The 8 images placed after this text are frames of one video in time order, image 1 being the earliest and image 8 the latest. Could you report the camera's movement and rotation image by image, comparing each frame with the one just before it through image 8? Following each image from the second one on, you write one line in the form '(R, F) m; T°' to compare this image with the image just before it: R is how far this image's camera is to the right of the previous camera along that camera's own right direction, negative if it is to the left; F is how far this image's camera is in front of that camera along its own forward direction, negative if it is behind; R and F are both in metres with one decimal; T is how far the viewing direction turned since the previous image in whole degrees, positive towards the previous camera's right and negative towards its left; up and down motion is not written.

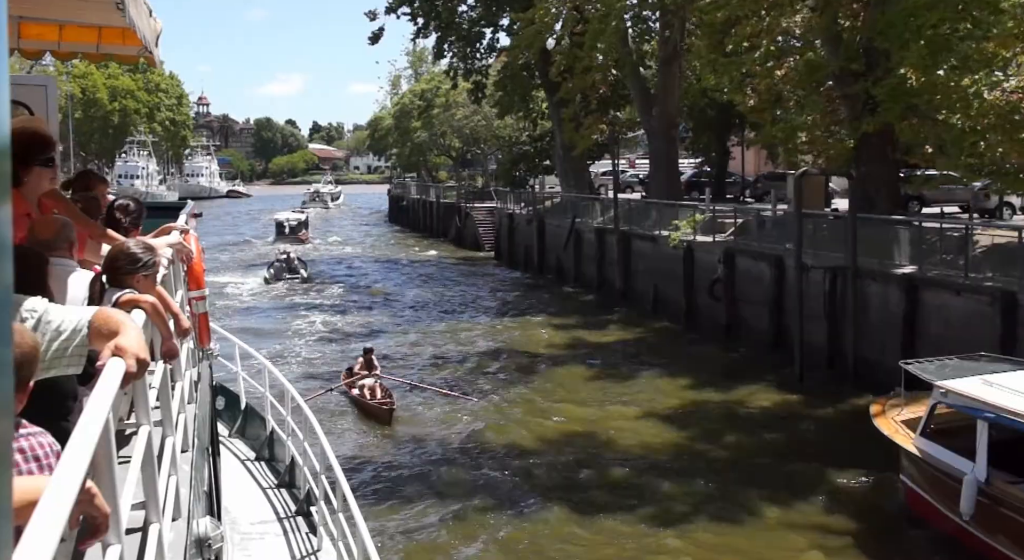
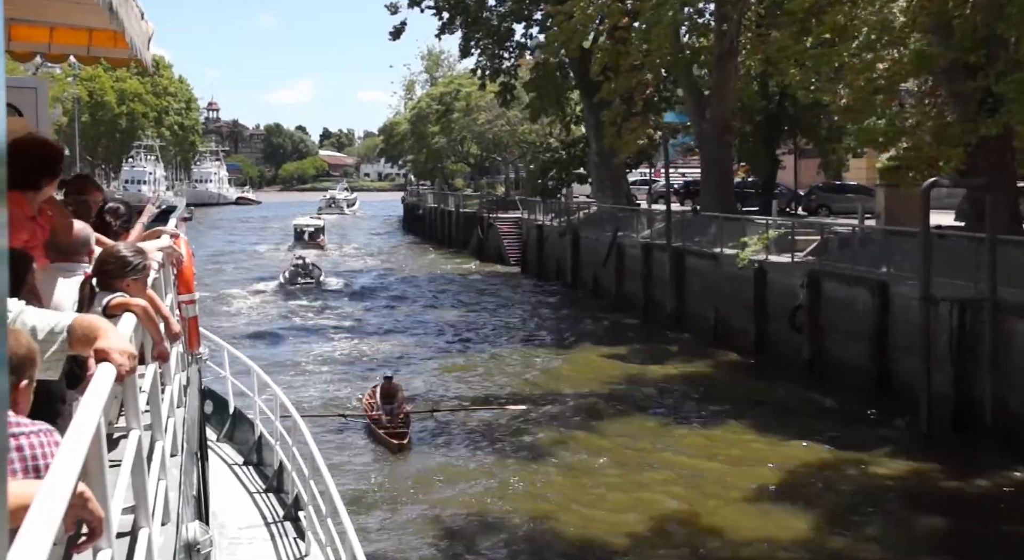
(+0.8, +0.2) m; -3°
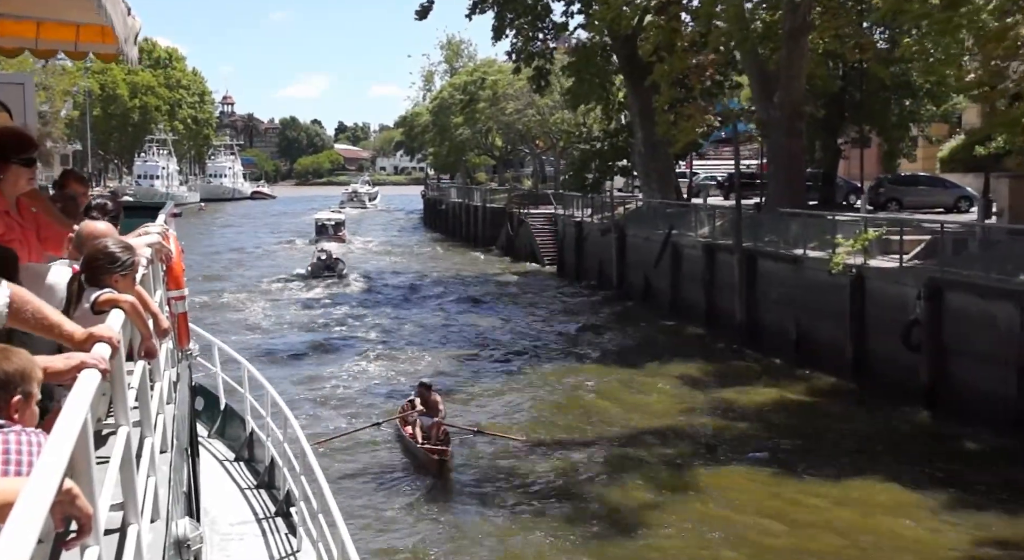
(+1.0, +0.4) m; -5°
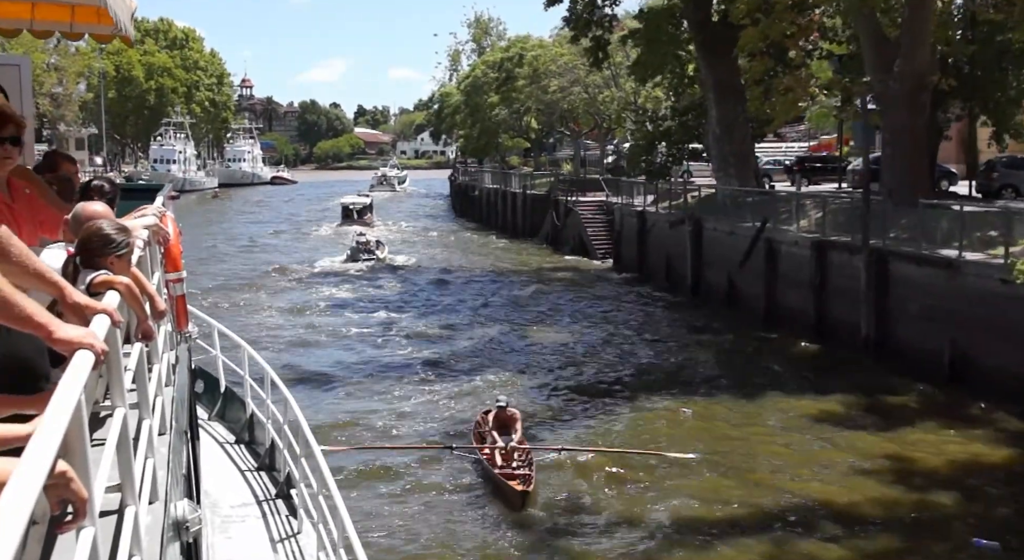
(+0.6, +0.6) m; -4°
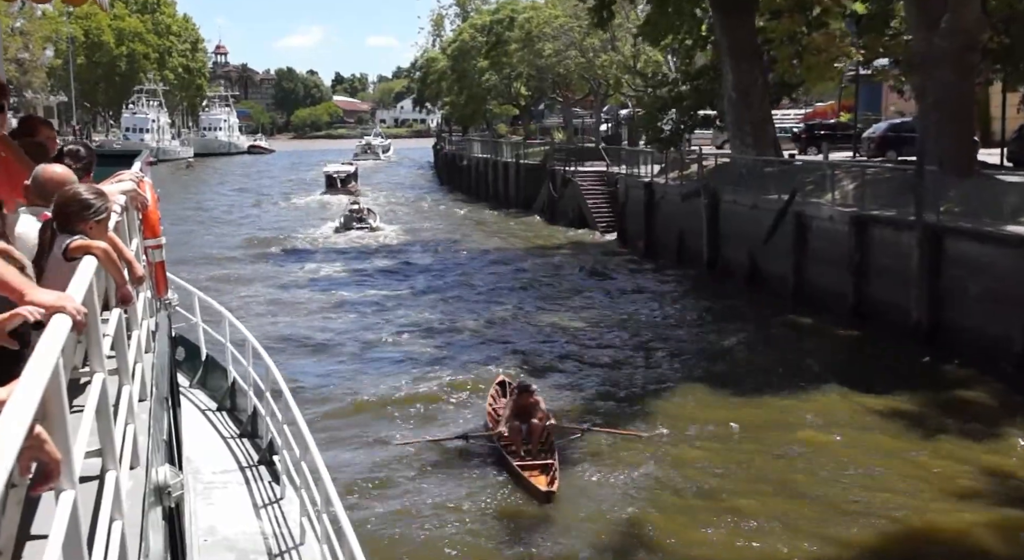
(-0.1, +0.2) m; +1°
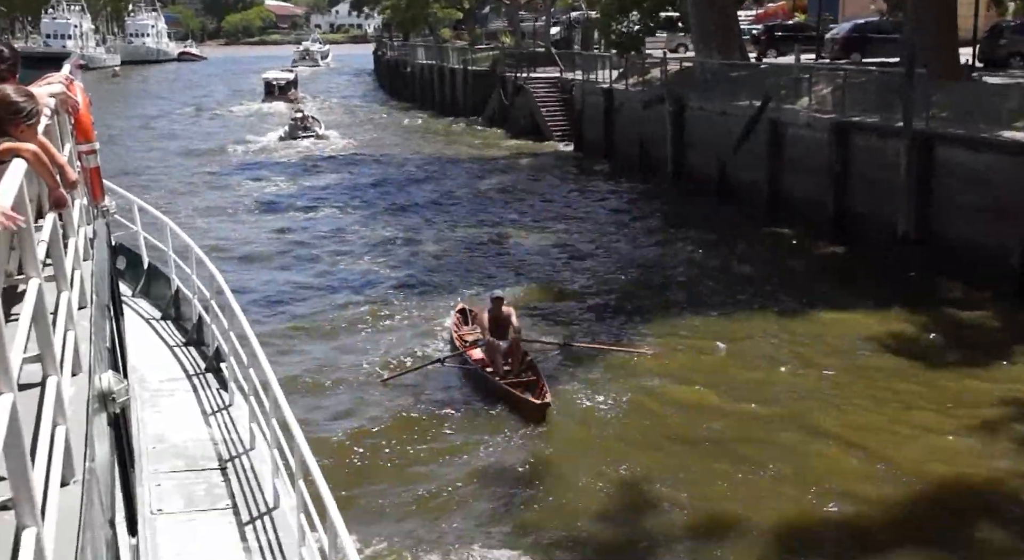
(-0.1, 0.0) m; +4°
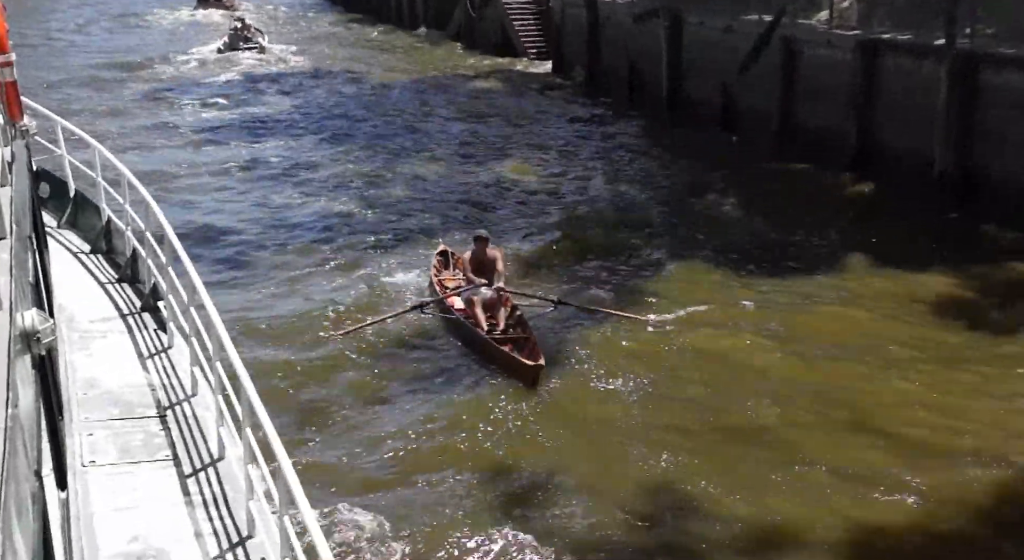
(-0.1, +0.5) m; +3°
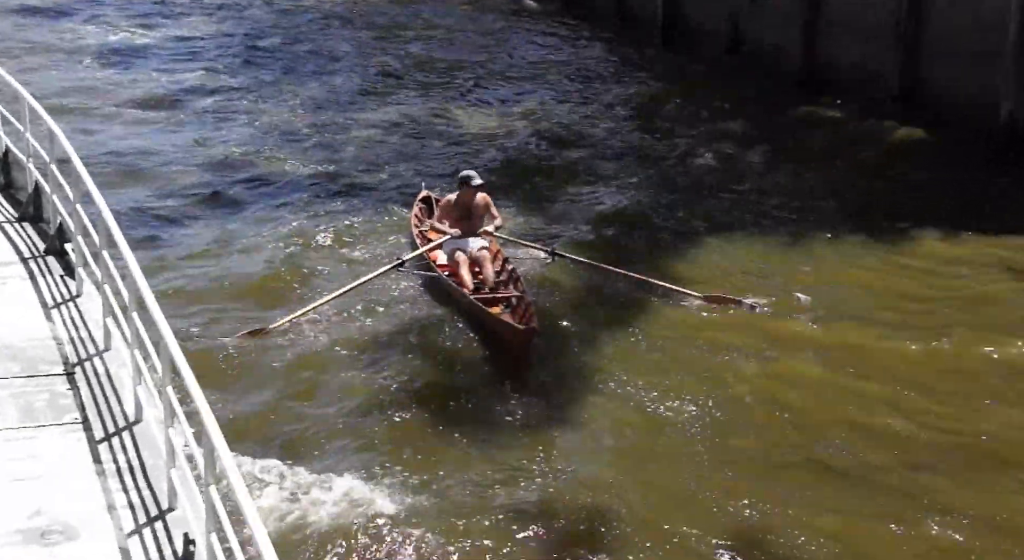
(-0.2, +0.6) m; +4°
